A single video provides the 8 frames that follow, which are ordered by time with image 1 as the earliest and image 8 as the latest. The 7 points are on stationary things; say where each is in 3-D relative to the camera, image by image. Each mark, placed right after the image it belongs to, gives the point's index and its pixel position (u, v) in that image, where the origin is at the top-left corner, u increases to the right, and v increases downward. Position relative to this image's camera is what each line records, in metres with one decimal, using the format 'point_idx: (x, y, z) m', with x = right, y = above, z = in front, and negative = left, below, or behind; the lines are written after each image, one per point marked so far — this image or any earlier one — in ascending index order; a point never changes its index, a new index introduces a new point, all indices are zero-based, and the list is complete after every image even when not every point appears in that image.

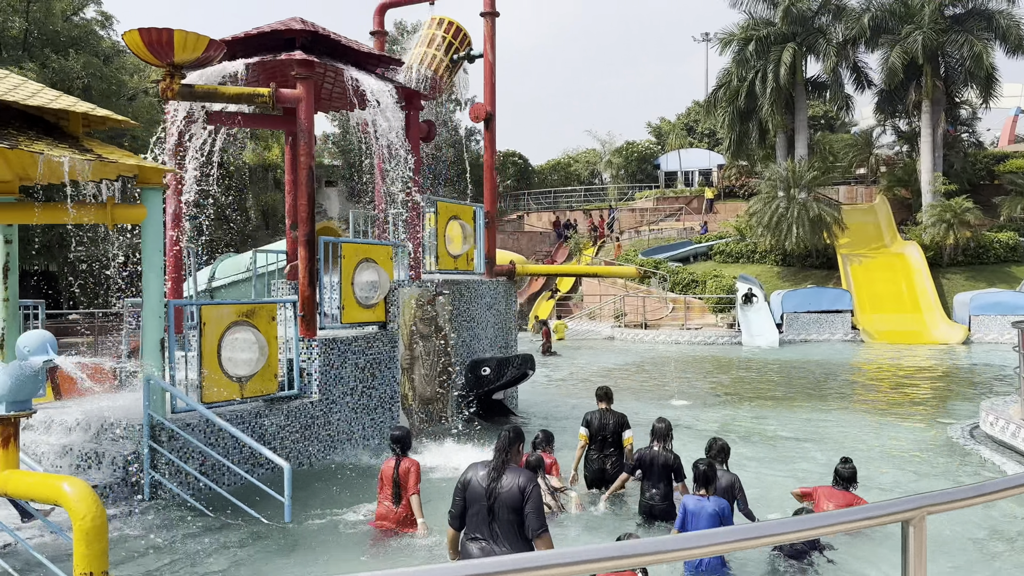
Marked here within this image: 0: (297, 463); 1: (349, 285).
0: (-1.8, -1.5, +7.4) m
1: (-1.5, 0.0, +8.2) m
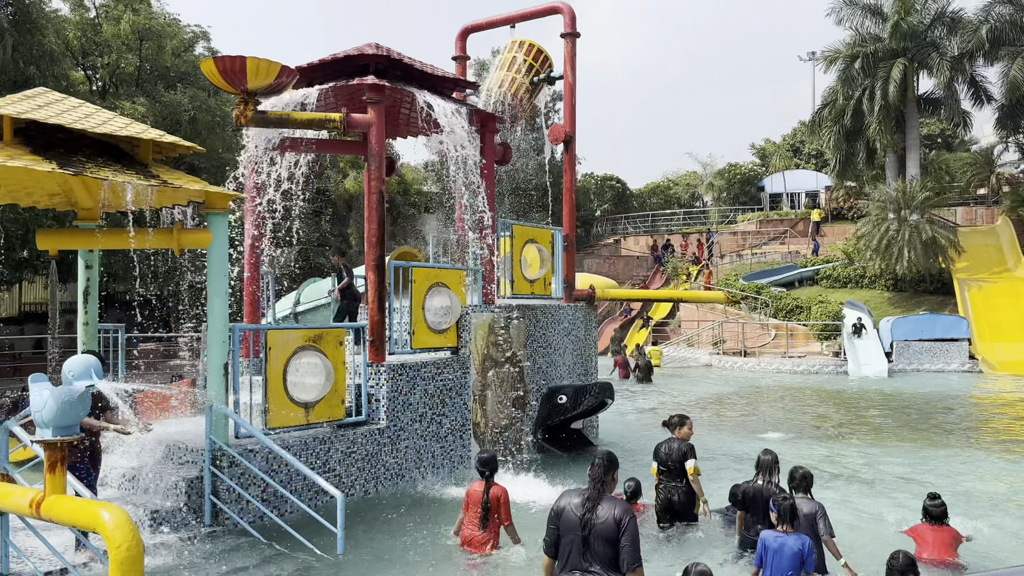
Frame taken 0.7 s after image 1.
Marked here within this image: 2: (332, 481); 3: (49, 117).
0: (-1.2, -1.7, +7.3) m
1: (-0.9, -0.2, +8.1) m
2: (-1.4, -1.5, +7.0) m
3: (-3.0, +1.1, +5.6) m
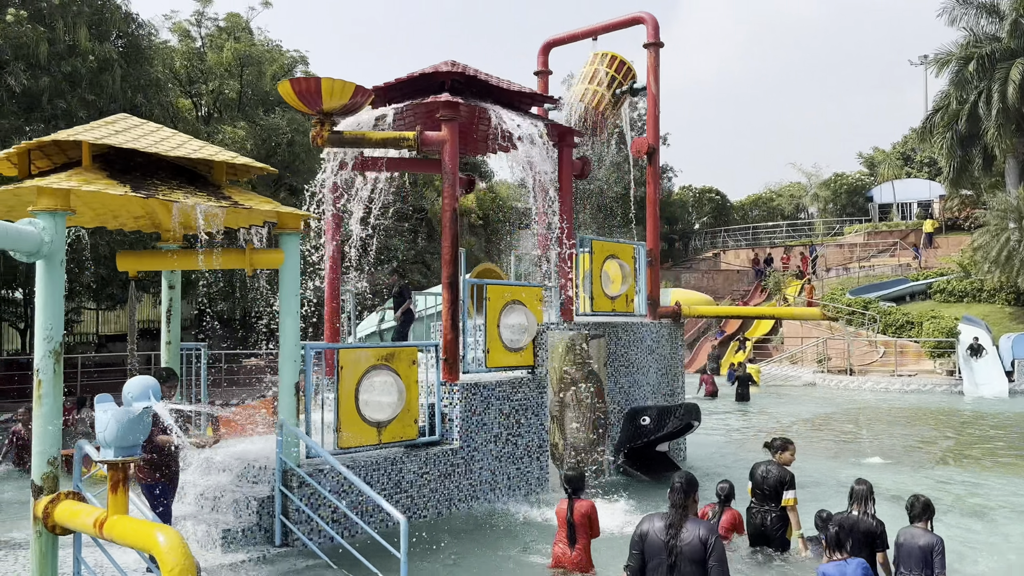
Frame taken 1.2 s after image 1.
0: (-0.6, -1.9, +7.2) m
1: (-0.1, -0.4, +8.0) m
2: (-0.8, -1.7, +6.9) m
3: (-2.5, +1.0, +5.8) m
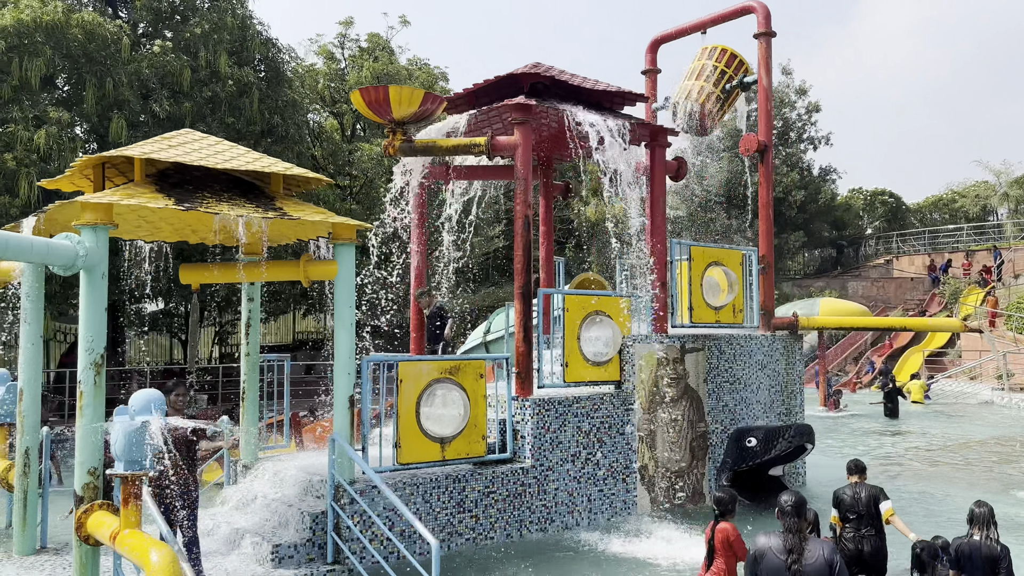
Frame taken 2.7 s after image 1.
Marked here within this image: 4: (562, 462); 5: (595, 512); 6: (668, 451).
0: (0.0, -1.9, +6.9) m
1: (+0.6, -0.4, +7.6) m
2: (-0.3, -1.8, +6.6) m
3: (-2.2, +0.9, +5.8) m
4: (+0.4, -1.4, +7.3) m
5: (+0.7, -1.9, +7.5) m
6: (+1.4, -1.5, +8.1) m
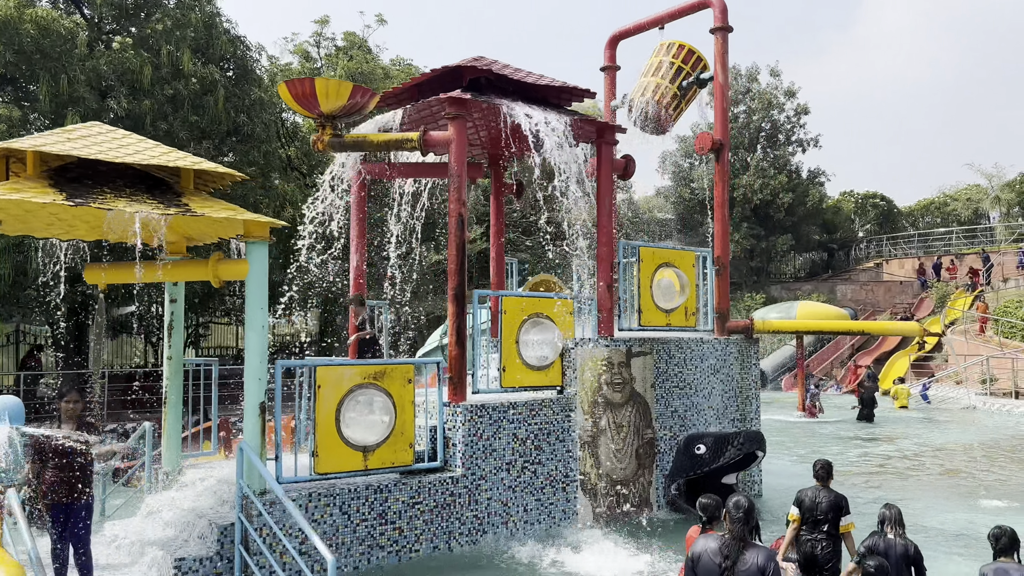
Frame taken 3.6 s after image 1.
0: (-0.6, -1.9, +6.6) m
1: (0.0, -0.5, +7.3) m
2: (-0.9, -1.8, +6.4) m
3: (-2.8, +0.9, +5.6) m
4: (-0.1, -1.5, +7.0) m
5: (+0.2, -1.9, +7.2) m
6: (+0.9, -1.5, +7.8) m
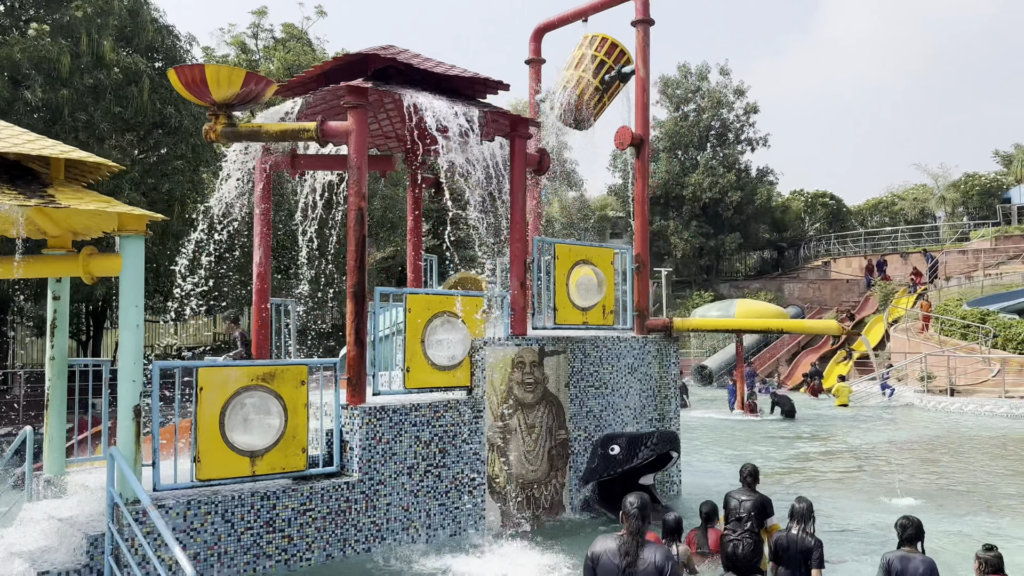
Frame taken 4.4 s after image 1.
0: (-1.3, -1.9, +6.3) m
1: (-0.8, -0.4, +7.0) m
2: (-1.6, -1.8, +6.1) m
3: (-3.5, +0.9, +5.2) m
4: (-0.9, -1.4, +6.7) m
5: (-0.6, -1.9, +6.9) m
6: (+0.1, -1.5, +7.6) m
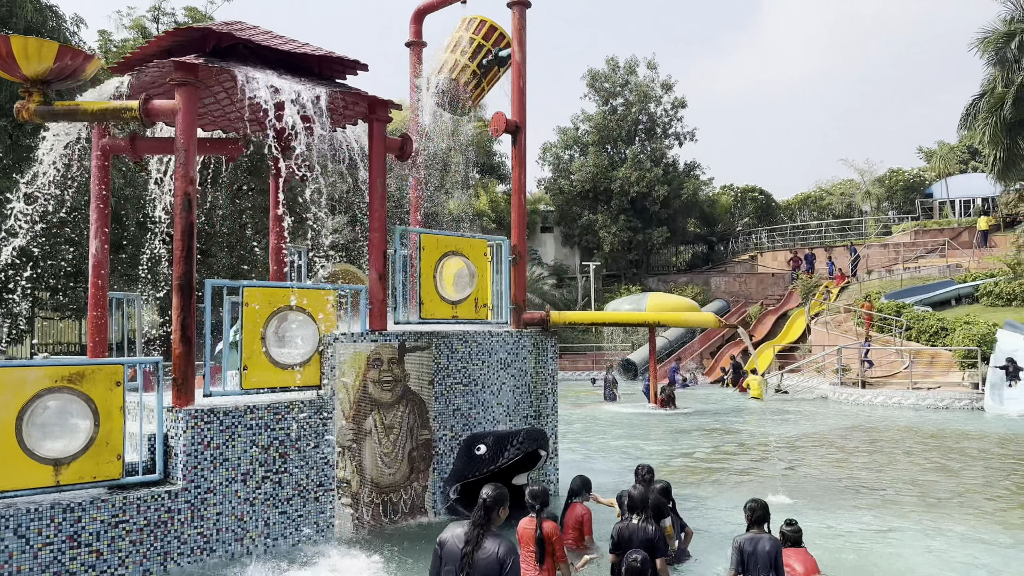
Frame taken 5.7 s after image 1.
0: (-2.4, -1.9, +5.8) m
1: (-1.9, -0.4, +6.5) m
2: (-2.7, -1.7, +5.5) m
3: (-4.5, +0.9, +4.5) m
4: (-2.0, -1.4, +6.2) m
5: (-1.7, -1.8, +6.4) m
6: (-1.1, -1.4, +7.1) m
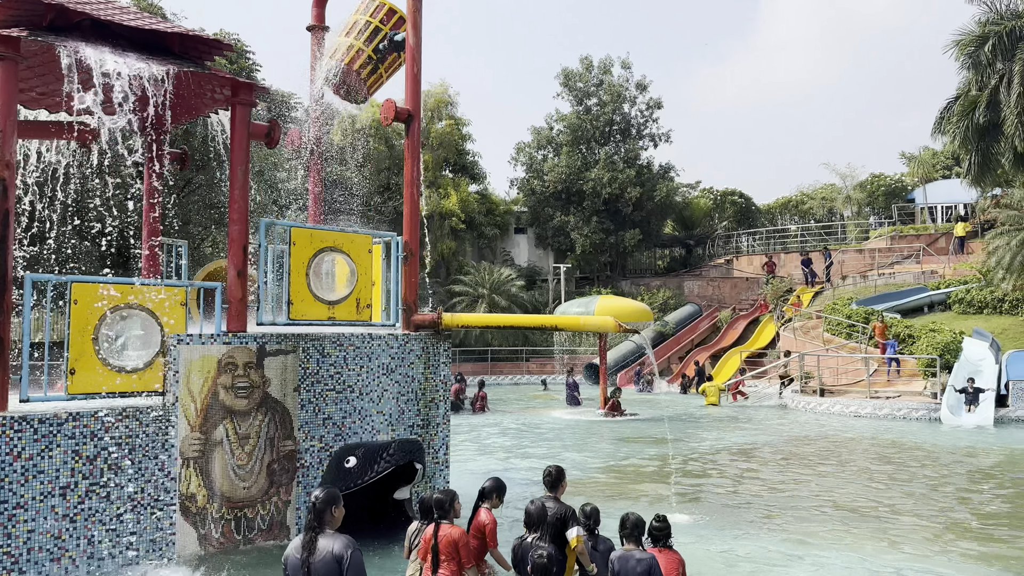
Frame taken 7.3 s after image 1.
0: (-3.5, -1.8, +5.2) m
1: (-2.9, -0.3, +6.0) m
2: (-3.7, -1.7, +5.0) m
3: (-5.5, +1.0, +3.9) m
4: (-3.0, -1.4, +5.7) m
5: (-2.8, -1.8, +5.9) m
6: (-2.1, -1.4, +6.6) m
